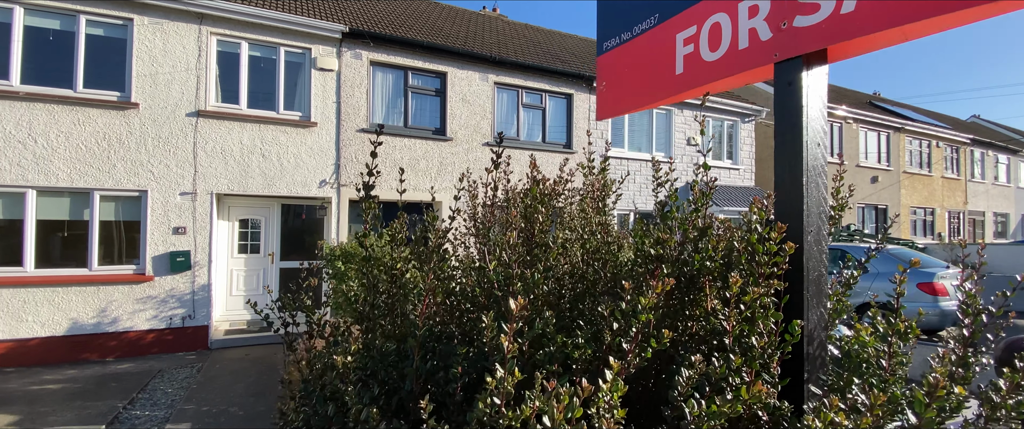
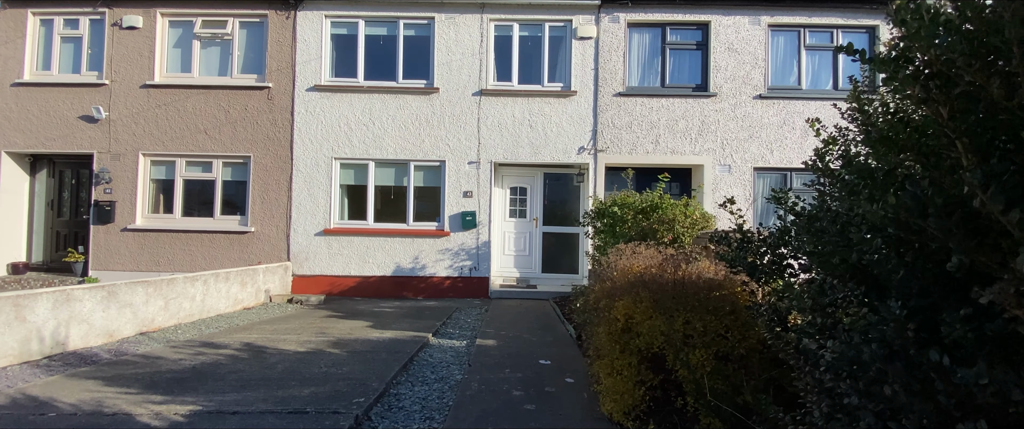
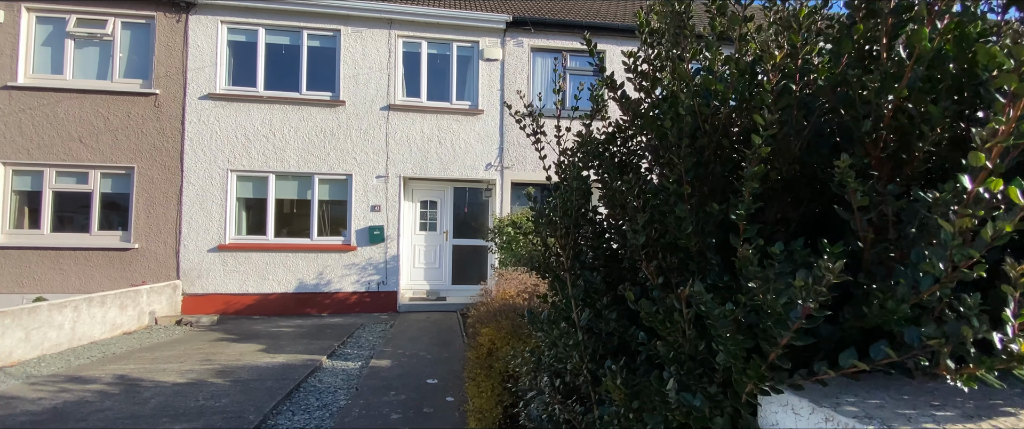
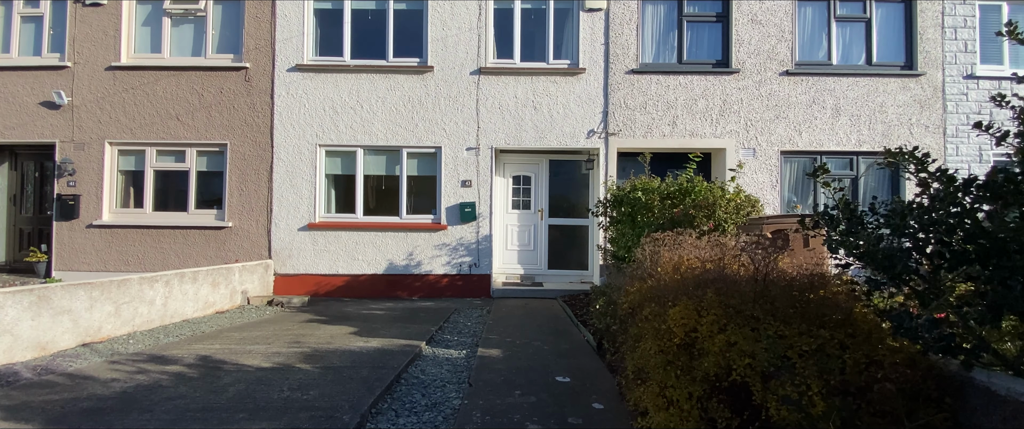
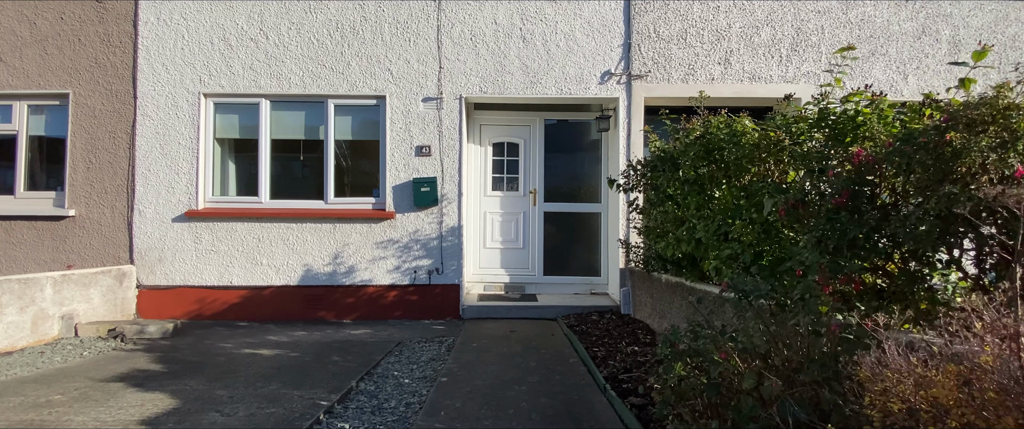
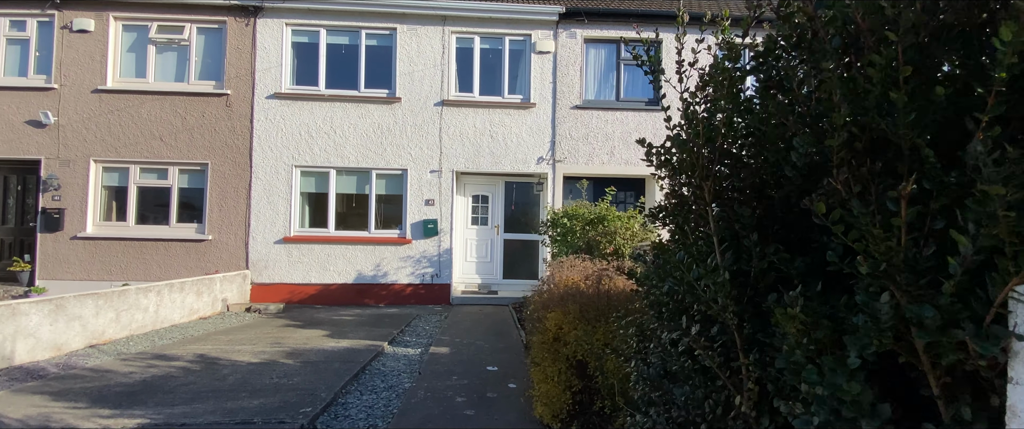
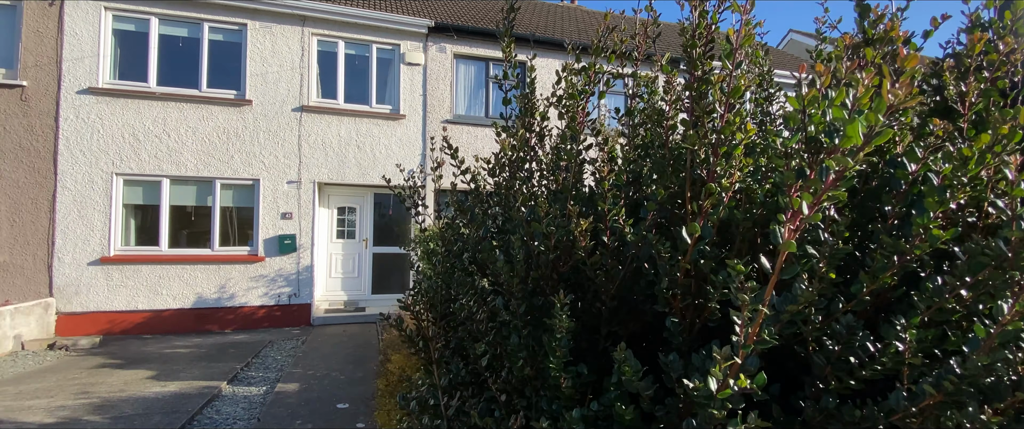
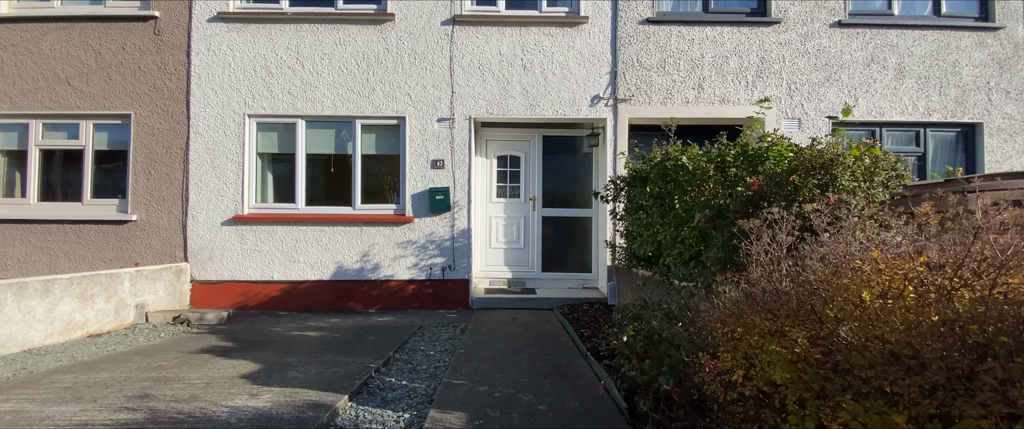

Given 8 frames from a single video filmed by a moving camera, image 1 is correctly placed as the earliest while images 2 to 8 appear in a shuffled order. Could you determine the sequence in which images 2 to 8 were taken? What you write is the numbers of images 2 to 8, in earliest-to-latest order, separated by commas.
7, 3, 6, 2, 4, 8, 5
